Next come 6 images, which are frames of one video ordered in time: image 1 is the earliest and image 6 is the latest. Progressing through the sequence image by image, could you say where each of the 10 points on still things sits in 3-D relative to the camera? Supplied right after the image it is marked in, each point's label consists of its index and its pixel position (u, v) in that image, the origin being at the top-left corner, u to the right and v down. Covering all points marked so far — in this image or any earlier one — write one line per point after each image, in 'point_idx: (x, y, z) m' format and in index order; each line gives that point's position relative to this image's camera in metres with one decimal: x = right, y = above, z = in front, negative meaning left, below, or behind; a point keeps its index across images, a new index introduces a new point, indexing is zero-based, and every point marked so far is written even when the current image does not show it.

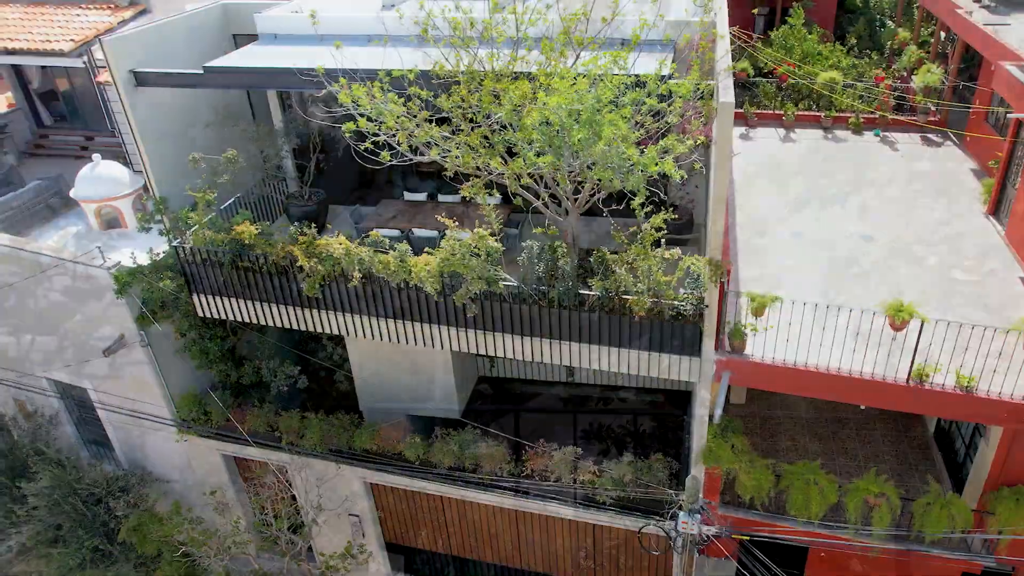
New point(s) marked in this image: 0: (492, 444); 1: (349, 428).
0: (-0.4, -2.8, +13.7) m
1: (-3.1, -2.7, +14.6) m
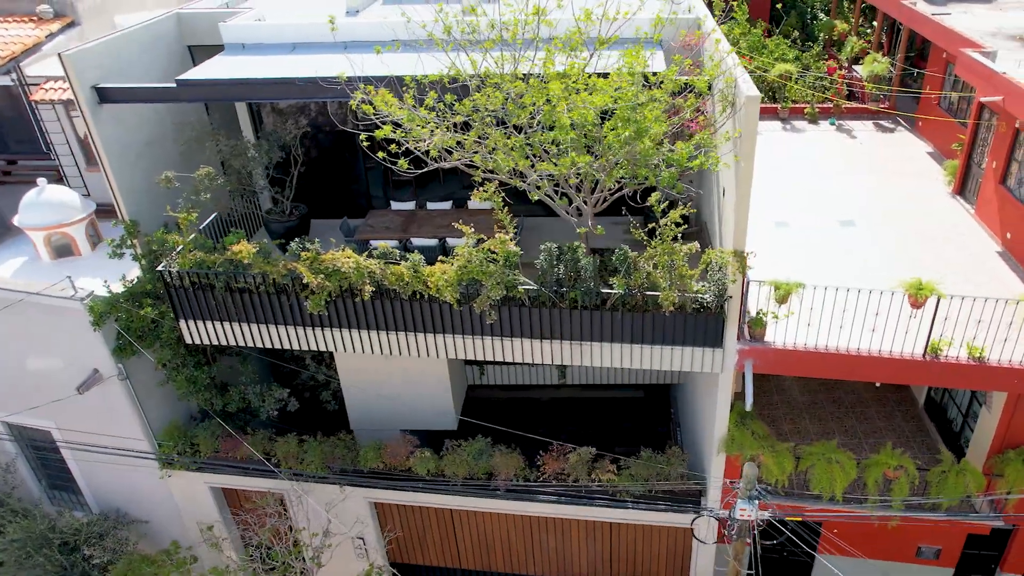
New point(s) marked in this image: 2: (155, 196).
0: (-0.1, -2.9, +13.5) m
1: (-3.0, -3.0, +14.1) m
2: (-7.0, +1.8, +14.7) m
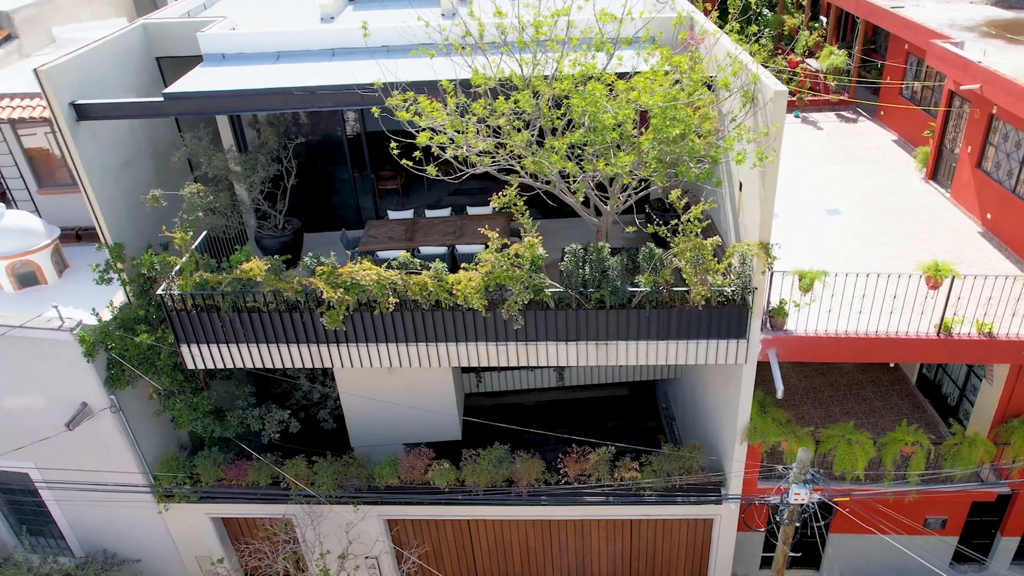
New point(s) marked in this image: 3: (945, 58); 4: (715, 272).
0: (+0.2, -3.0, +13.4) m
1: (-2.6, -3.2, +13.7) m
2: (-7.0, +1.3, +14.0) m
3: (+8.4, +4.5, +14.6) m
4: (+2.9, +0.2, +10.9) m
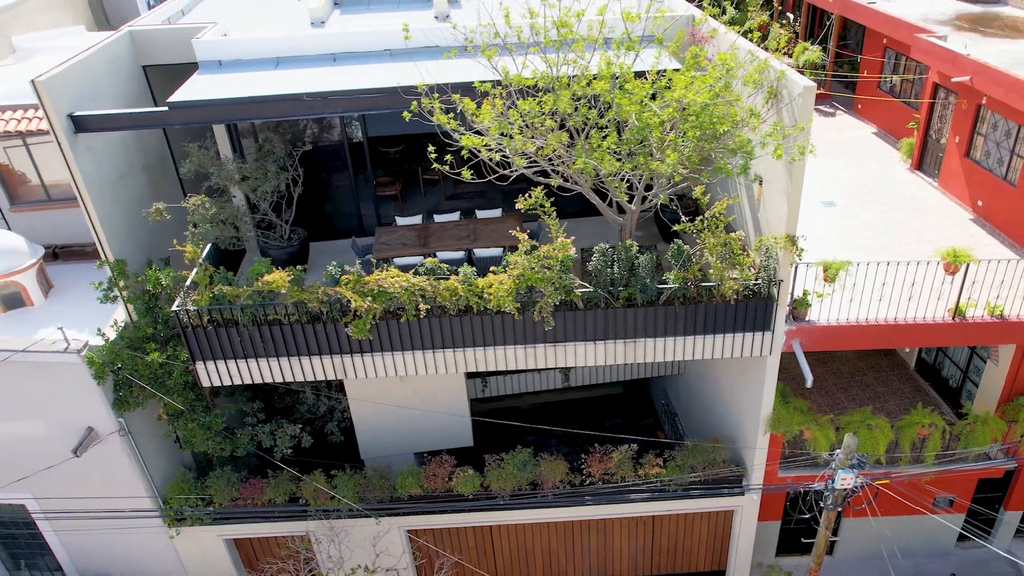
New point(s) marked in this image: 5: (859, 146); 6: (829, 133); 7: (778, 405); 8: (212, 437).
0: (+0.7, -3.0, +13.4) m
1: (-2.2, -3.4, +13.4) m
2: (-6.7, +1.0, +13.4) m
3: (+8.5, +4.8, +15.2) m
4: (+3.4, +0.3, +11.1) m
5: (+8.4, +3.4, +18.2) m
6: (+8.0, +3.9, +18.9) m
7: (+4.4, -1.9, +12.5) m
8: (-5.3, -2.6, +13.2) m
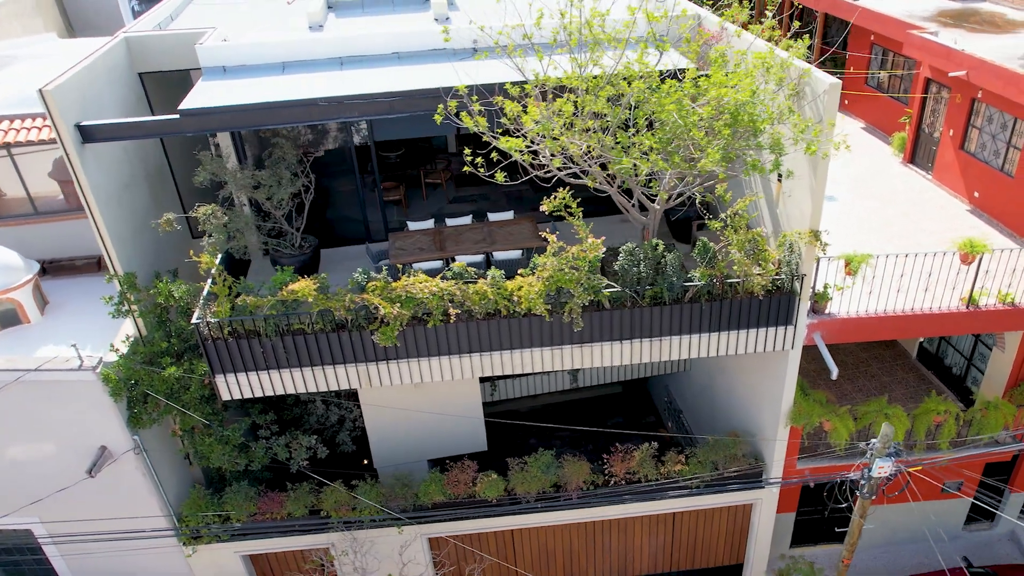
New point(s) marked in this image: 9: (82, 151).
0: (+1.1, -3.0, +13.3) m
1: (-1.8, -3.5, +13.3) m
2: (-6.5, +0.8, +13.1) m
3: (+8.5, +5.0, +15.6) m
4: (+3.8, +0.4, +11.2) m
5: (+8.4, +3.6, +18.6) m
6: (+7.9, +4.1, +19.3) m
7: (+4.8, -1.8, +12.6) m
8: (-4.9, -2.8, +12.9) m
9: (-6.6, +2.1, +11.5) m
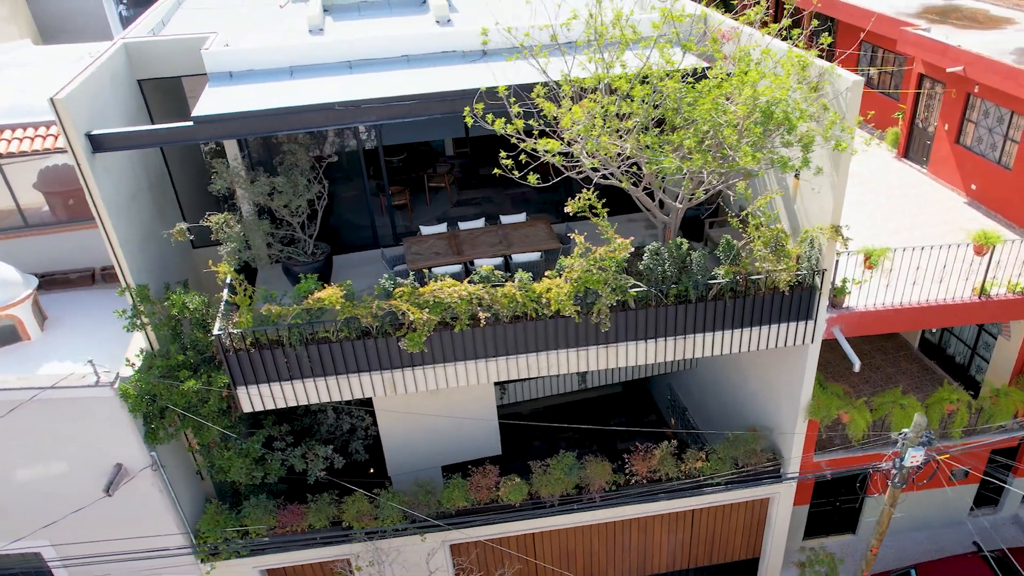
0: (+1.4, -3.0, +13.3) m
1: (-1.4, -3.5, +13.1) m
2: (-6.2, +0.6, +12.8) m
3: (+8.6, +5.1, +15.9) m
4: (+4.2, +0.5, +11.3) m
5: (+8.3, +3.8, +18.9) m
6: (+7.9, +4.2, +19.6) m
7: (+5.2, -1.7, +12.8) m
8: (-4.5, -3.0, +12.7) m
9: (-6.3, +1.9, +11.2) m
